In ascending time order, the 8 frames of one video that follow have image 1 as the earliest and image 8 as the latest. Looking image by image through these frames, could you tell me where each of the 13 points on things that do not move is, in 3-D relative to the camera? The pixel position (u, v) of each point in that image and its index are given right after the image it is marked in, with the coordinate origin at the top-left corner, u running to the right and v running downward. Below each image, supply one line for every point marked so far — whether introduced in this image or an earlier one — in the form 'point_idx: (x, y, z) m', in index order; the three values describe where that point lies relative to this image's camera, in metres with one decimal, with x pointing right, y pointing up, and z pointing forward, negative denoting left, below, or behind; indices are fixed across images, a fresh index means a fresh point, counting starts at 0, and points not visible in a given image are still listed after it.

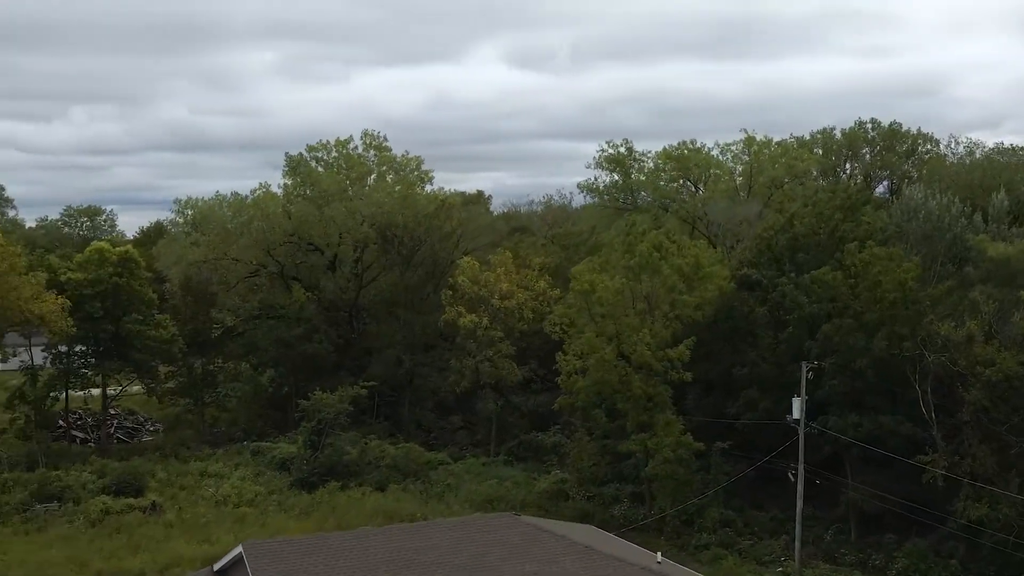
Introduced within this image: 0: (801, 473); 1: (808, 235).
0: (+4.2, -2.7, +16.0) m
1: (+5.0, +0.9, +19.0) m
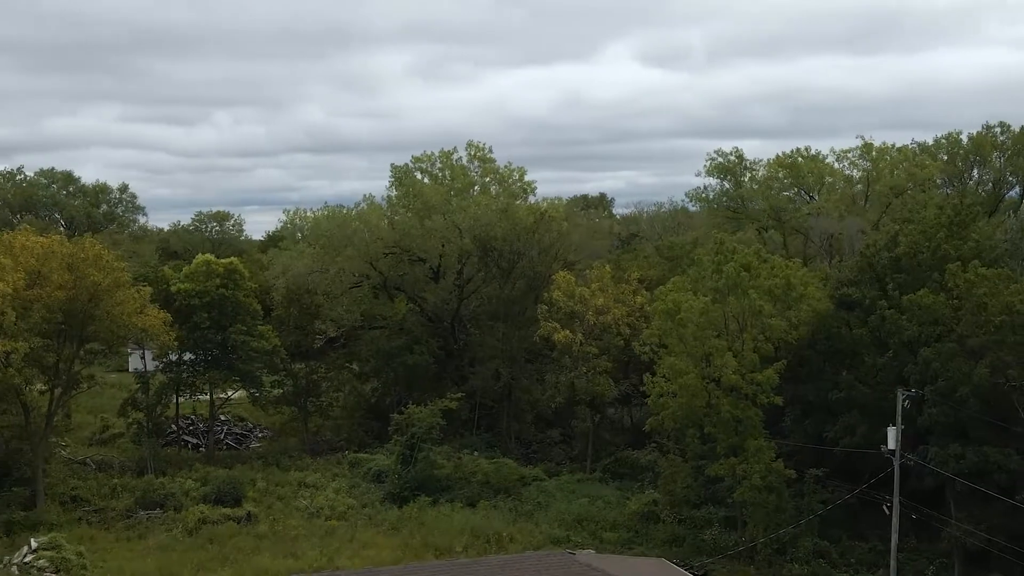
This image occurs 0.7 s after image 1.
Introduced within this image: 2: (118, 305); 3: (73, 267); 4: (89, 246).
0: (+5.3, -3.0, +15.3) m
1: (+6.5, +0.6, +18.2) m
2: (-7.0, -0.3, +19.8) m
3: (-7.6, +0.4, +19.3) m
4: (-7.5, +0.7, +19.6) m
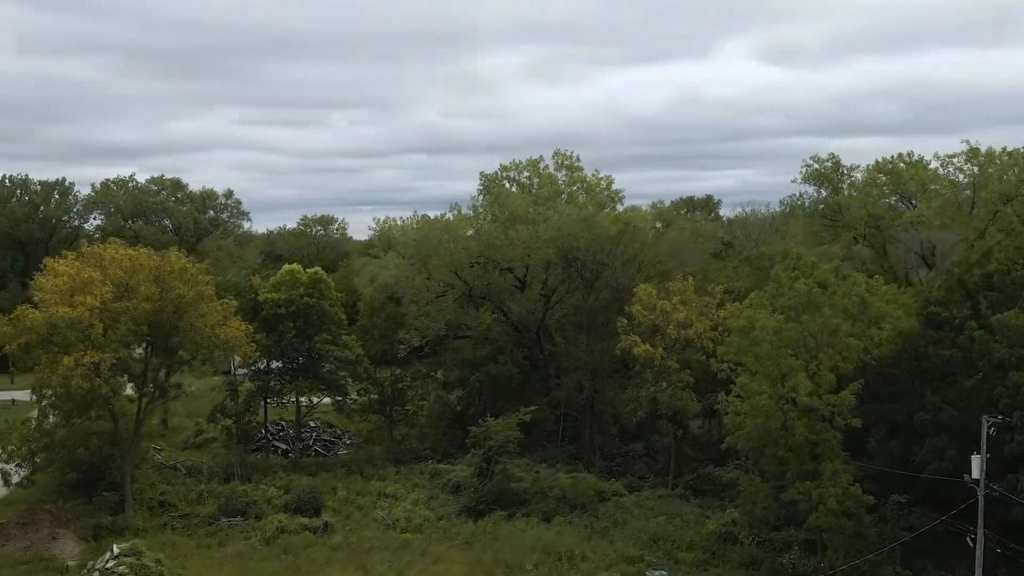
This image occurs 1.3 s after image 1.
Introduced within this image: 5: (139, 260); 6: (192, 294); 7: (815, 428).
0: (+6.1, -3.3, +14.5) m
1: (+7.6, +0.3, +17.3) m
2: (-5.7, -0.5, +20.2) m
3: (-6.3, +0.2, +19.8) m
4: (-6.1, +0.5, +20.1) m
5: (-6.6, +0.5, +19.8) m
6: (-5.8, -0.1, +20.0) m
7: (+4.6, -2.1, +16.9) m
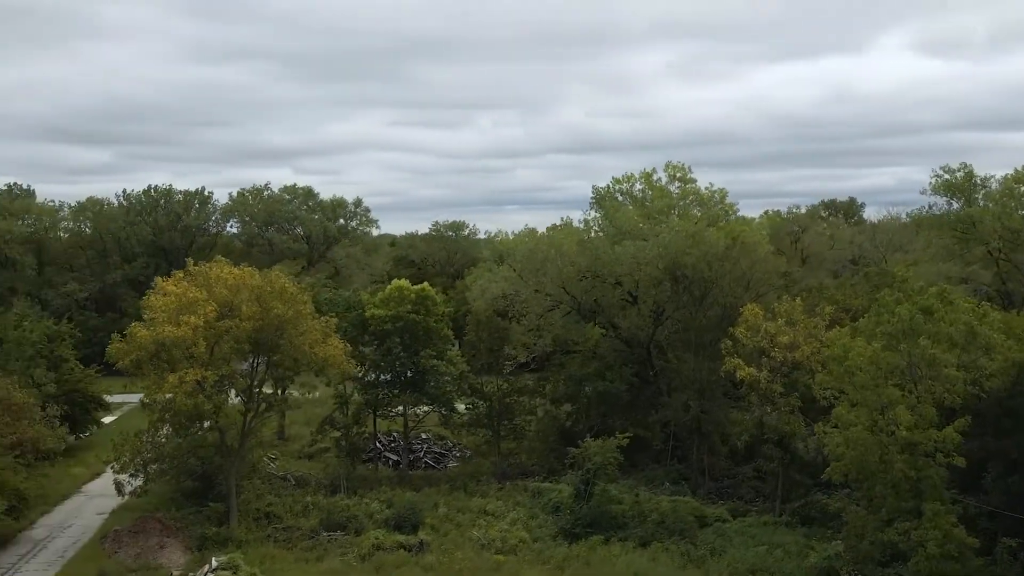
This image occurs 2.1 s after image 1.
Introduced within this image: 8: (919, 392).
0: (+7.0, -3.7, +13.5) m
1: (+8.9, -0.2, +16.0) m
2: (-3.9, -0.9, +20.6) m
3: (-4.6, -0.2, +20.3) m
4: (-4.4, +0.2, +20.6) m
5: (-4.9, +0.2, +20.3) m
6: (-4.0, -0.5, +20.4) m
7: (+5.8, -2.5, +16.0) m
8: (+6.0, -1.5, +16.1) m
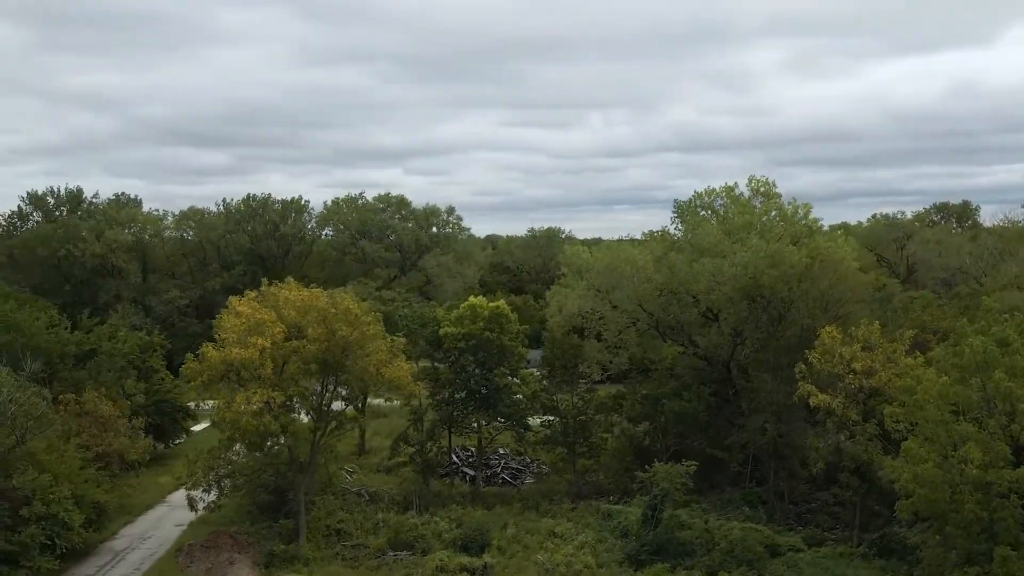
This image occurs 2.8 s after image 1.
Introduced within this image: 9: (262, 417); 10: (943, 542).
0: (+7.5, -4.2, +12.7) m
1: (+9.6, -0.6, +15.0) m
2: (-2.7, -1.3, +20.8) m
3: (-3.4, -0.6, +20.5) m
4: (-3.2, -0.2, +20.8) m
5: (-3.7, -0.2, +20.6) m
6: (-2.8, -0.9, +20.6) m
7: (+6.5, -3.0, +15.3) m
8: (+6.7, -1.9, +15.3) m
9: (-4.5, -2.3, +19.8) m
10: (+6.5, -3.8, +16.7) m
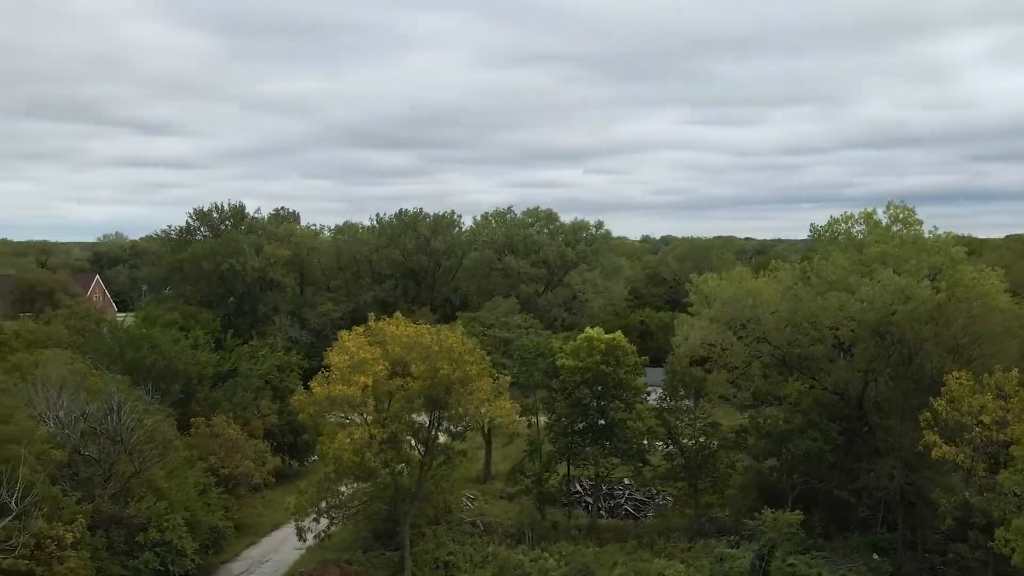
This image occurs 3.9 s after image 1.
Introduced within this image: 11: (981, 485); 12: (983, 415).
0: (+8.0, -4.9, +11.2) m
1: (+10.5, -1.5, +13.2) m
2: (-0.8, -2.0, +20.8) m
3: (-1.5, -1.3, +20.6) m
4: (-1.3, -0.9, +20.9) m
5: (-1.8, -0.9, +20.8) m
6: (-1.0, -1.6, +20.6) m
7: (+7.4, -3.8, +13.9) m
8: (+7.6, -2.7, +13.9) m
9: (-2.7, -3.0, +20.1) m
10: (+7.6, -4.6, +15.3) m
11: (+8.3, -3.5, +19.6) m
12: (+8.2, -2.2, +19.3) m
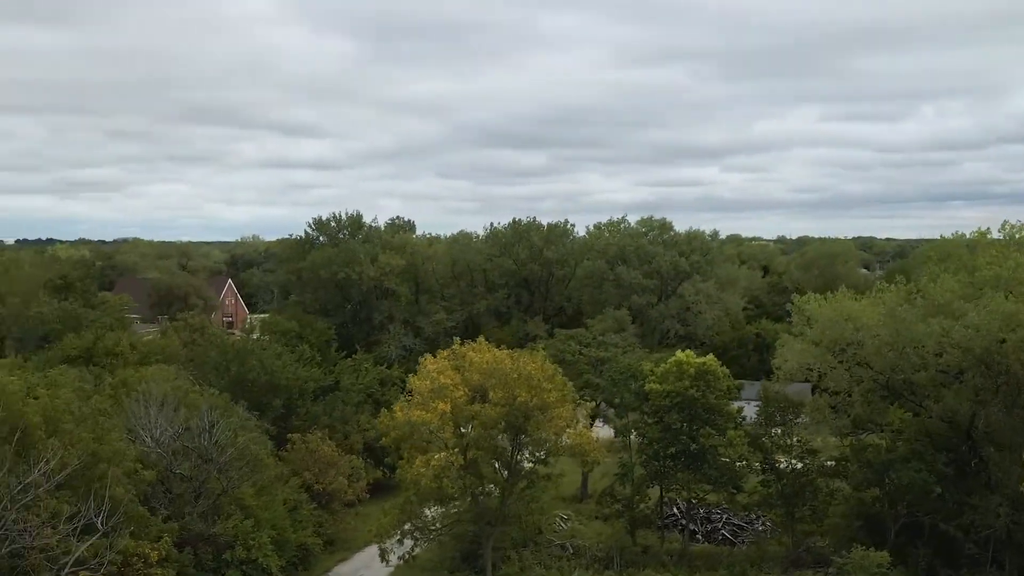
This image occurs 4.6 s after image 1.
0: (+8.2, -5.5, +10.1) m
1: (+11.0, -2.0, +11.7) m
2: (+0.7, -2.5, +20.7) m
3: (0.0, -1.8, +20.6) m
4: (+0.3, -1.4, +20.8) m
5: (-0.3, -1.4, +20.7) m
6: (+0.5, -2.0, +20.5) m
7: (+8.0, -4.3, +12.8) m
8: (+8.2, -3.2, +12.8) m
9: (-1.3, -3.4, +20.1) m
10: (+8.4, -5.1, +14.2) m
11: (+9.5, -4.0, +18.4) m
12: (+9.4, -2.7, +18.1) m
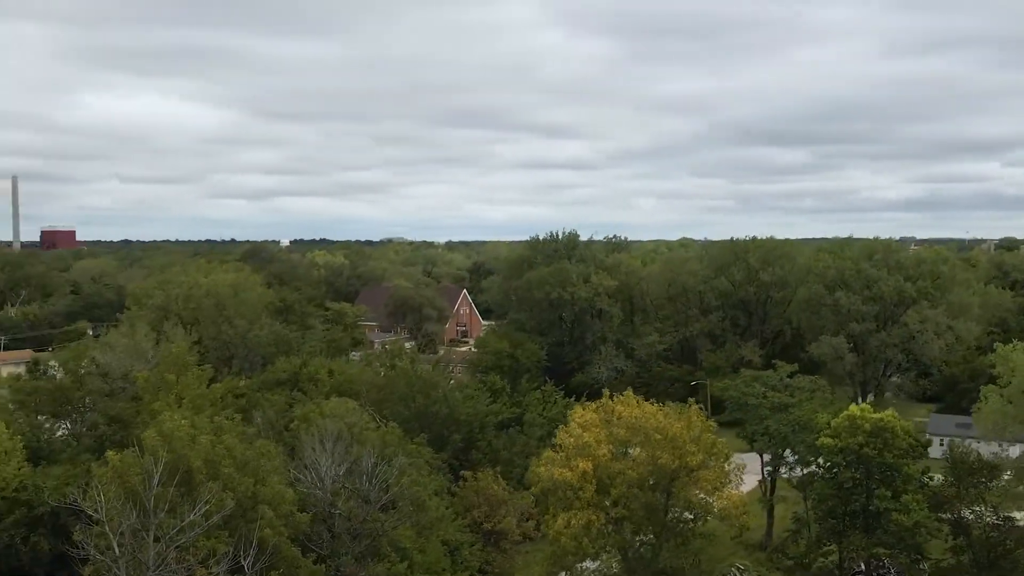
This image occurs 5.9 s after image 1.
0: (+8.2, -6.6, +8.0) m
1: (+11.3, -3.1, +9.0) m
2: (+3.3, -3.5, +20.0) m
3: (+2.6, -2.8, +20.1) m
4: (+2.9, -2.4, +20.2) m
5: (+2.4, -2.4, +20.3) m
6: (+3.1, -3.1, +19.9) m
7: (+8.7, -5.4, +10.7) m
8: (+8.9, -4.4, +10.7) m
9: (+1.3, -4.4, +20.0) m
10: (+9.3, -6.2, +12.0) m
11: (+11.4, -5.1, +15.9) m
12: (+11.2, -3.8, +15.6) m
